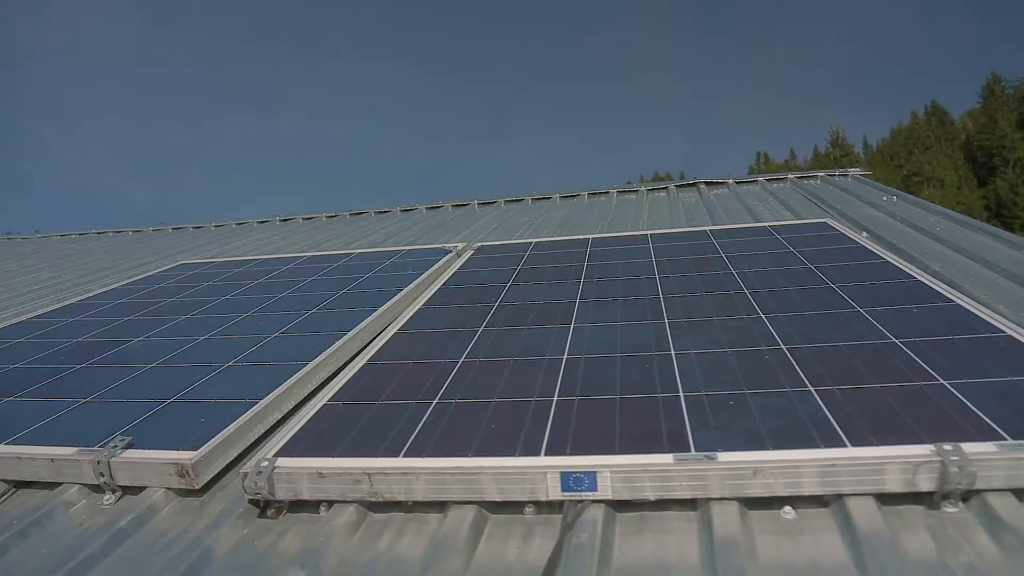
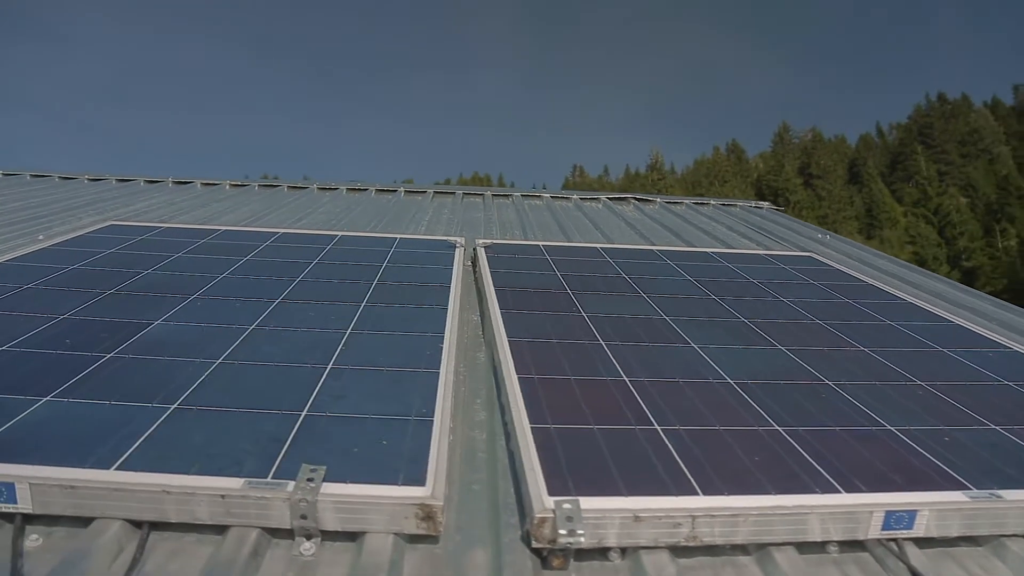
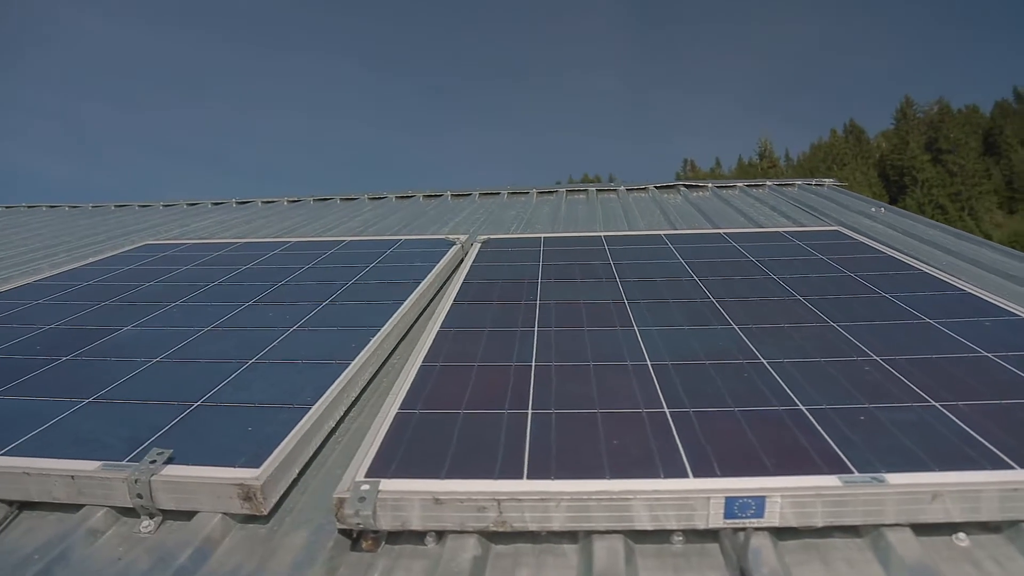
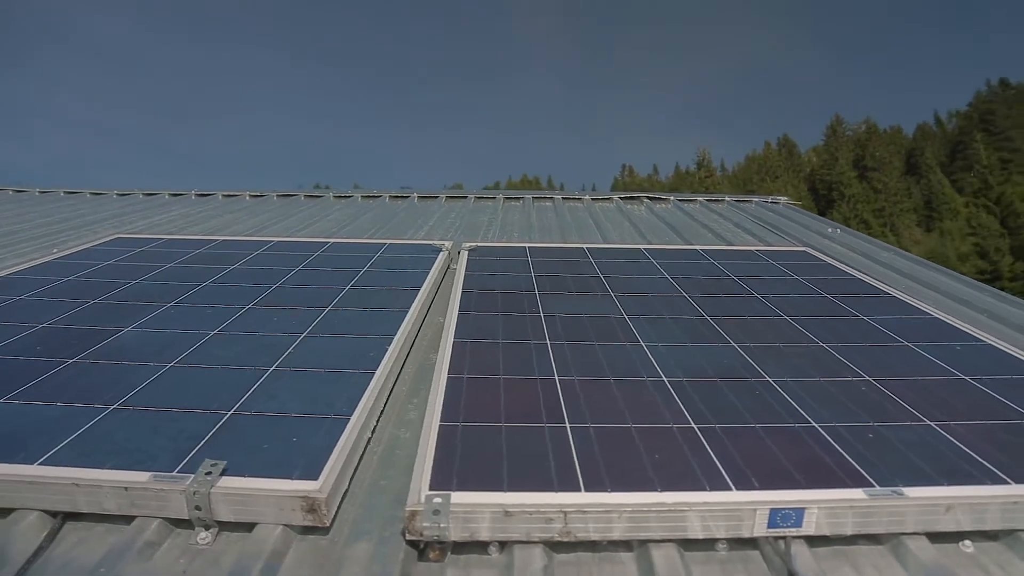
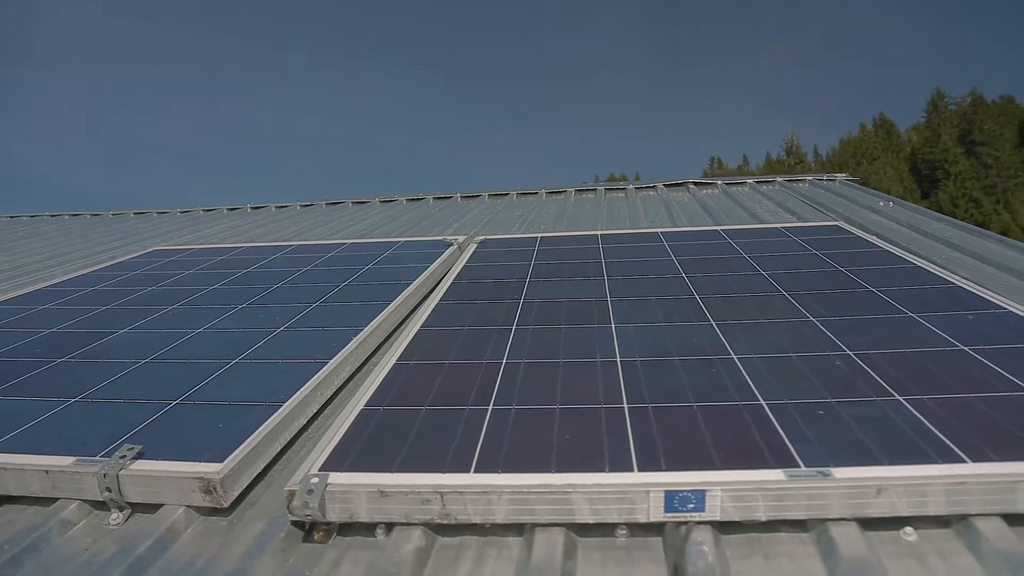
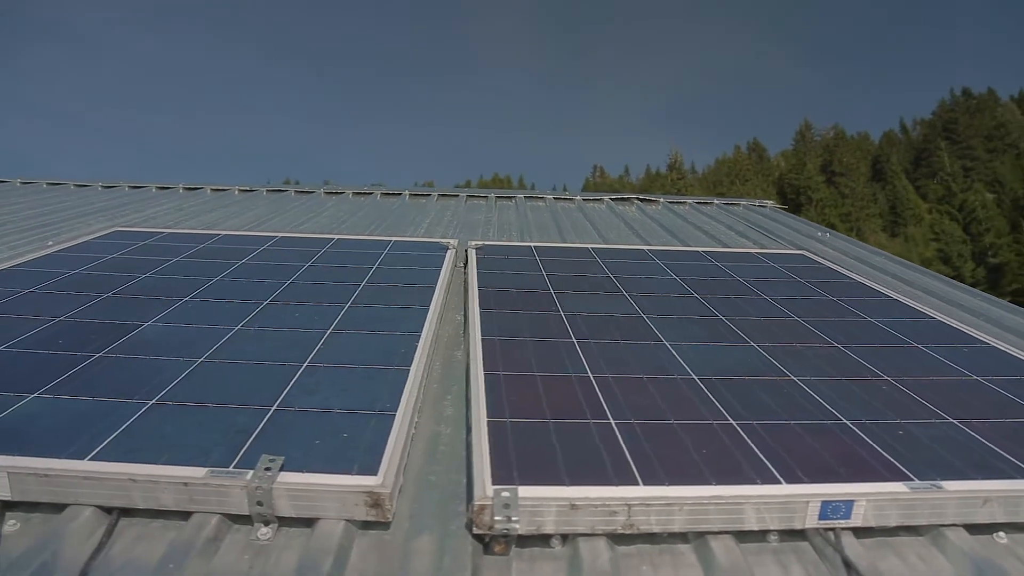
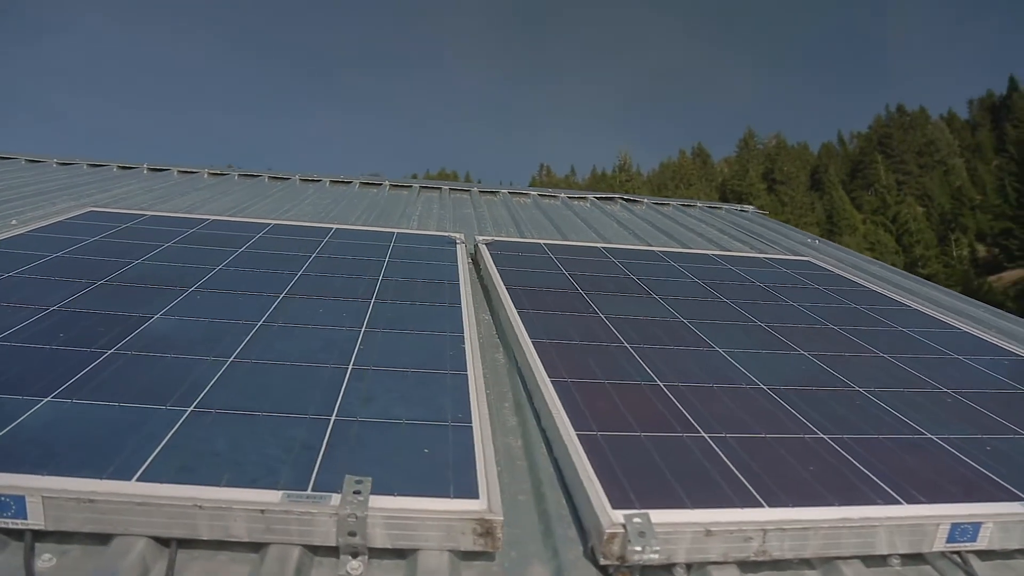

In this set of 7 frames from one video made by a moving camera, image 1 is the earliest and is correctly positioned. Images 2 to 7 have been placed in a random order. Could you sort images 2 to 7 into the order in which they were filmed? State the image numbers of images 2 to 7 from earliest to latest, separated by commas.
5, 3, 4, 6, 2, 7
